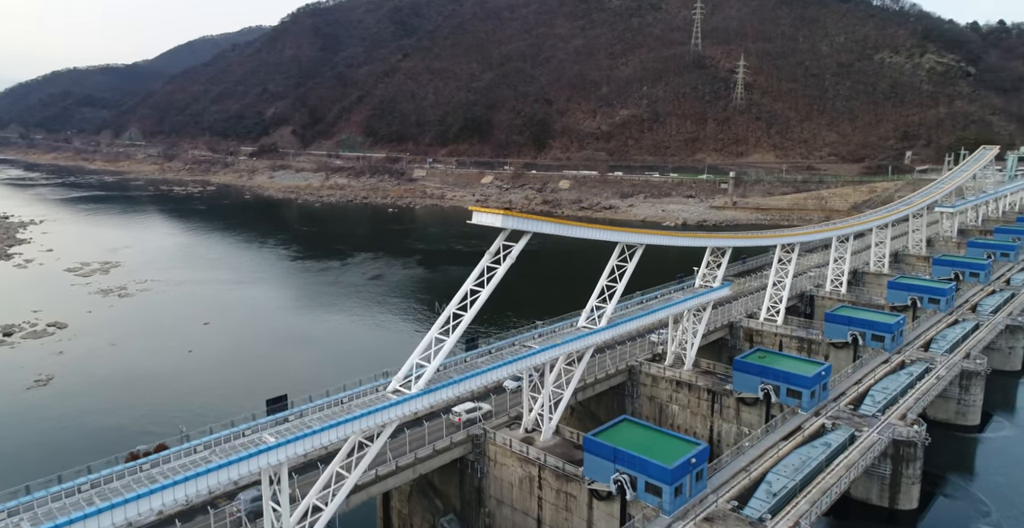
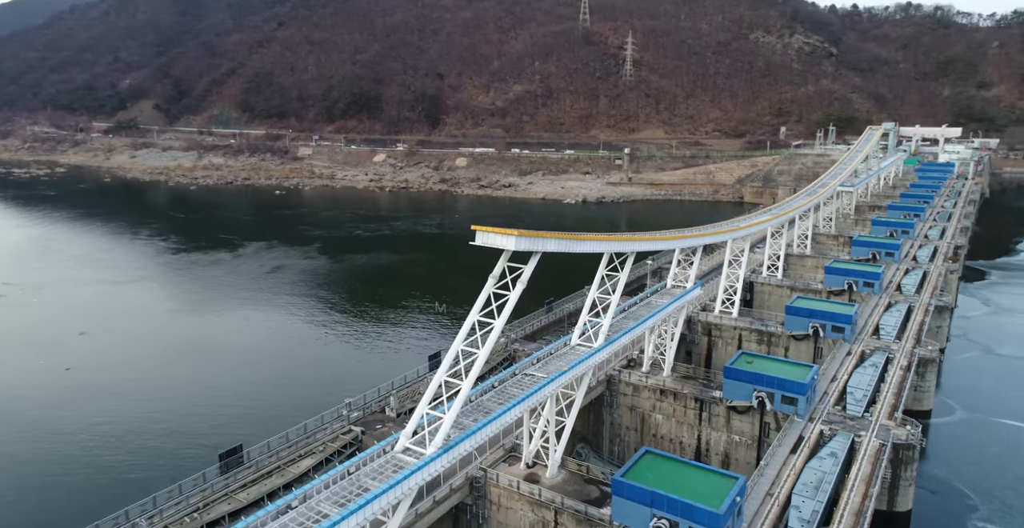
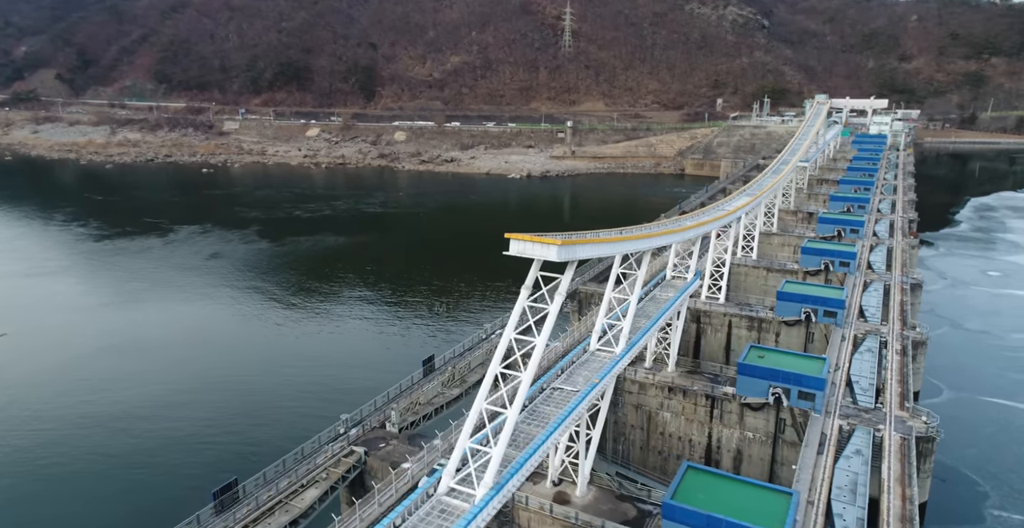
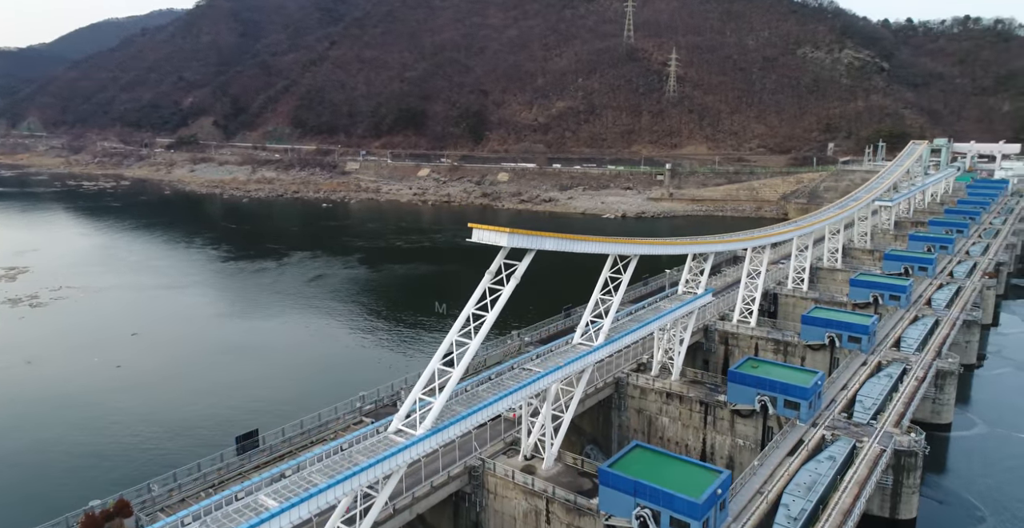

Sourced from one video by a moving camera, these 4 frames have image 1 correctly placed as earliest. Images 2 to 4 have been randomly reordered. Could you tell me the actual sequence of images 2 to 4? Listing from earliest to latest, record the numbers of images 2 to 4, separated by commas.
4, 2, 3
